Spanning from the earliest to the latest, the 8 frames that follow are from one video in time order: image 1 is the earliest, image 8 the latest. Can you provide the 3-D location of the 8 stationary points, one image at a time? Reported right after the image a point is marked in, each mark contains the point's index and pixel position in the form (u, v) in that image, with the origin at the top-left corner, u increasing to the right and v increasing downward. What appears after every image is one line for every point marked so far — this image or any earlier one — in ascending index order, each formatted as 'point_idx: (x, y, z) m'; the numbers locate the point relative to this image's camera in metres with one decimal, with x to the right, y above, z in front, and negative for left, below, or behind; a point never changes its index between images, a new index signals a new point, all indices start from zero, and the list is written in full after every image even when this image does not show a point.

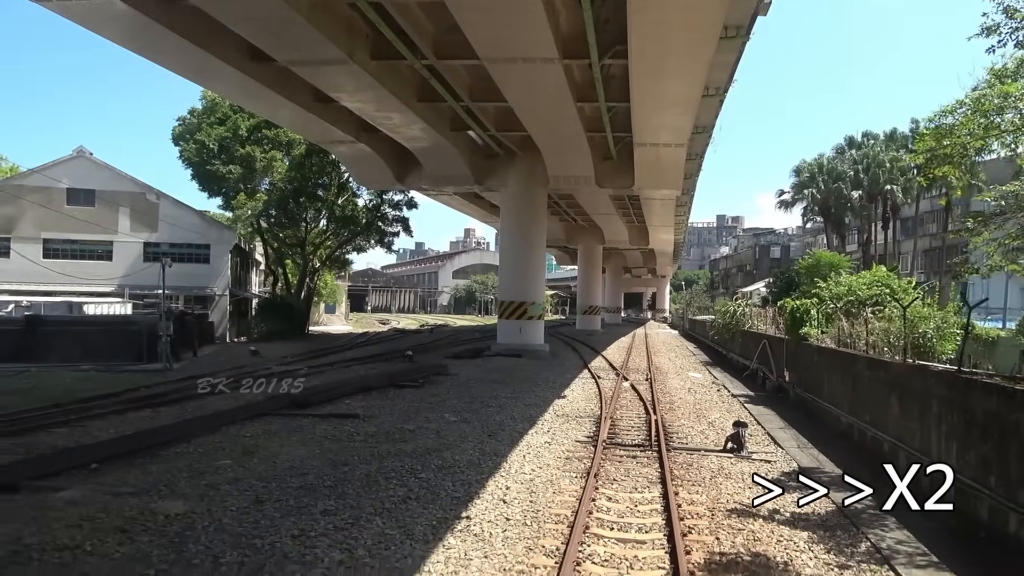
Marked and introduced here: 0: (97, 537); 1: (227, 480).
0: (-3.4, -2.0, +6.3) m
1: (-3.1, -2.1, +8.2) m
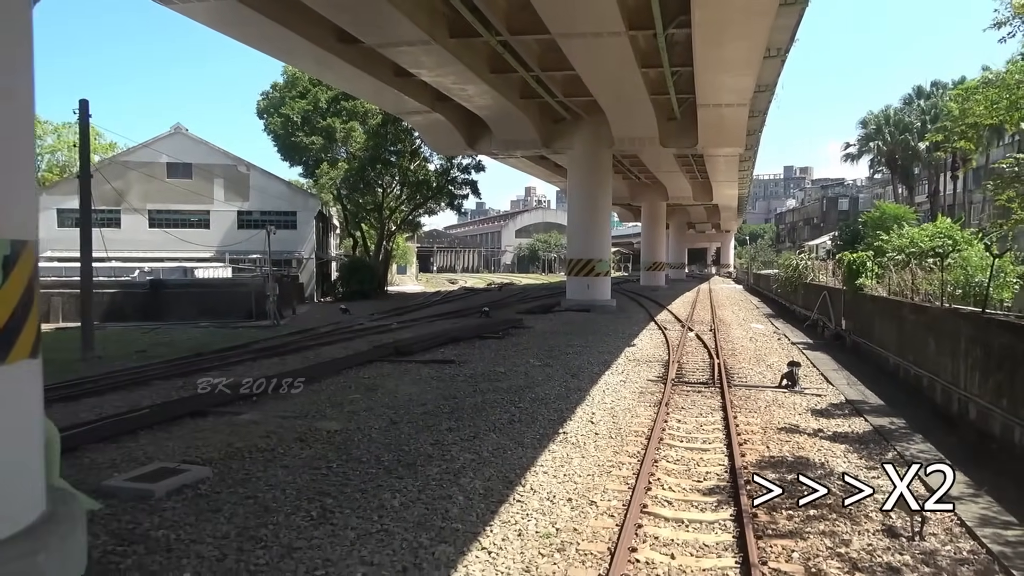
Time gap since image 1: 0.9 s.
0: (-2.5, -1.7, +8.2) m
1: (-2.0, -1.6, +10.1) m
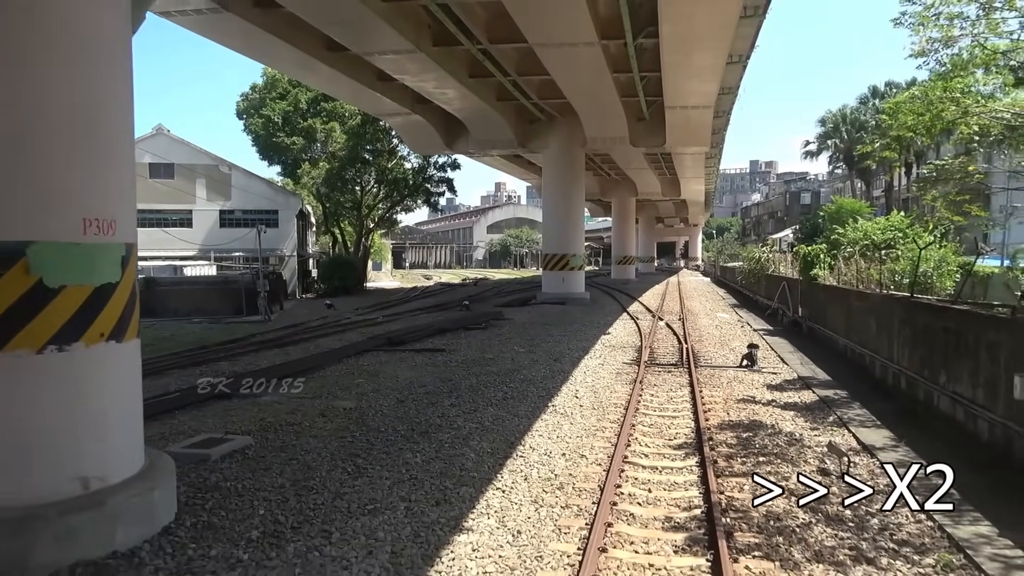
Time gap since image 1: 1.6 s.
0: (-2.5, -1.6, +9.3) m
1: (-2.1, -1.5, +11.3) m
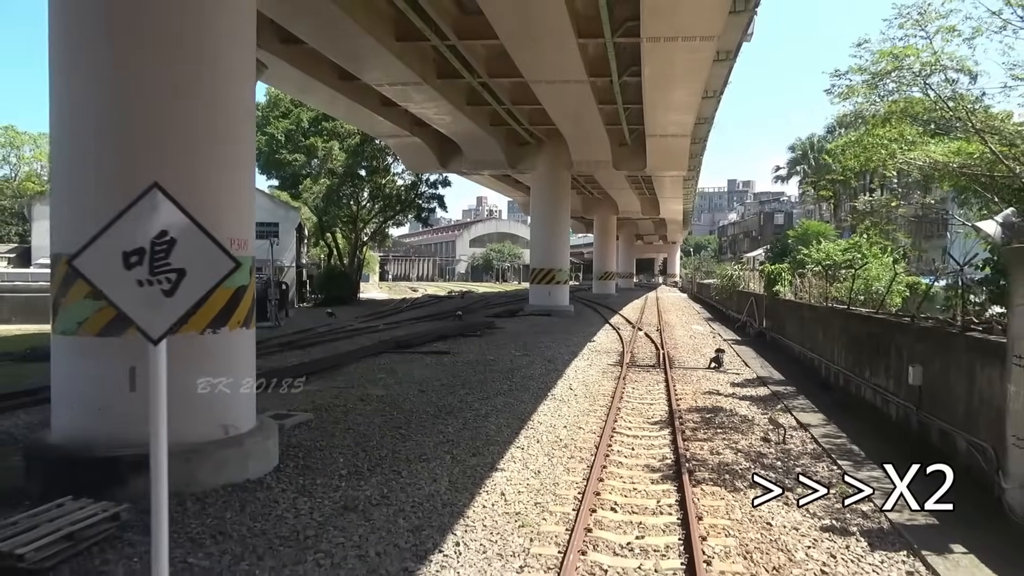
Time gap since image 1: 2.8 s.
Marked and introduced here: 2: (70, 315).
0: (-2.4, -1.7, +11.2) m
1: (-2.1, -1.6, +13.2) m
2: (-3.8, -0.2, +6.6) m
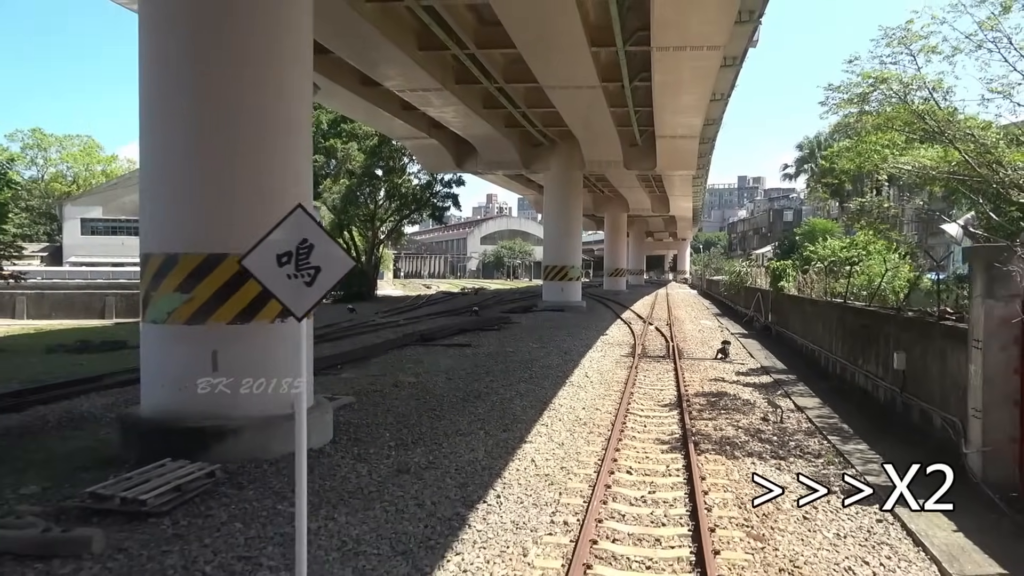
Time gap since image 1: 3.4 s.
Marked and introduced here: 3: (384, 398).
0: (-2.1, -1.6, +12.3) m
1: (-1.7, -1.6, +14.2) m
2: (-3.5, -0.2, +7.6) m
3: (-1.9, -1.7, +11.3) m
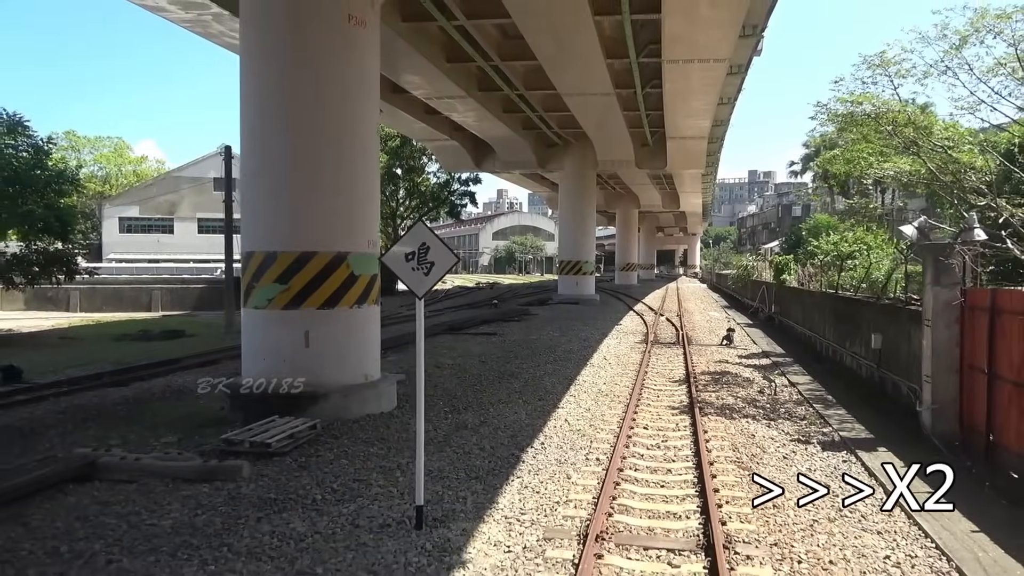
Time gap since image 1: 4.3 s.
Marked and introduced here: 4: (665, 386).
0: (-1.5, -1.5, +14.0) m
1: (-1.1, -1.4, +15.9) m
2: (-3.1, -0.1, +9.3) m
3: (-1.4, -1.5, +13.0) m
4: (+2.4, -1.6, +11.8) m
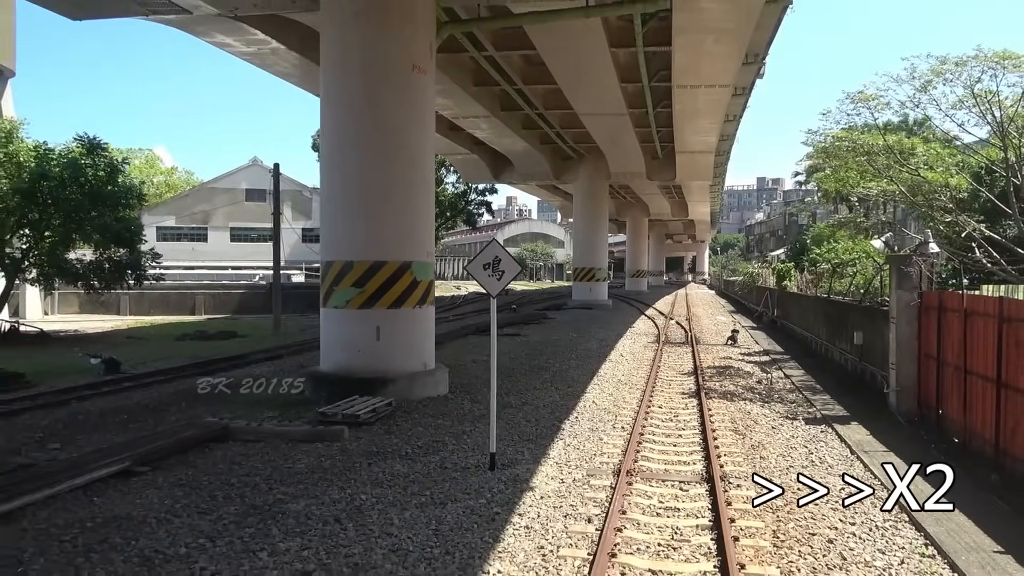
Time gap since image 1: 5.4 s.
0: (-1.0, -1.6, +15.8) m
1: (-0.5, -1.5, +17.8) m
2: (-2.6, -0.1, +11.2) m
3: (-0.8, -1.6, +14.9) m
4: (+3.0, -1.6, +13.6) m
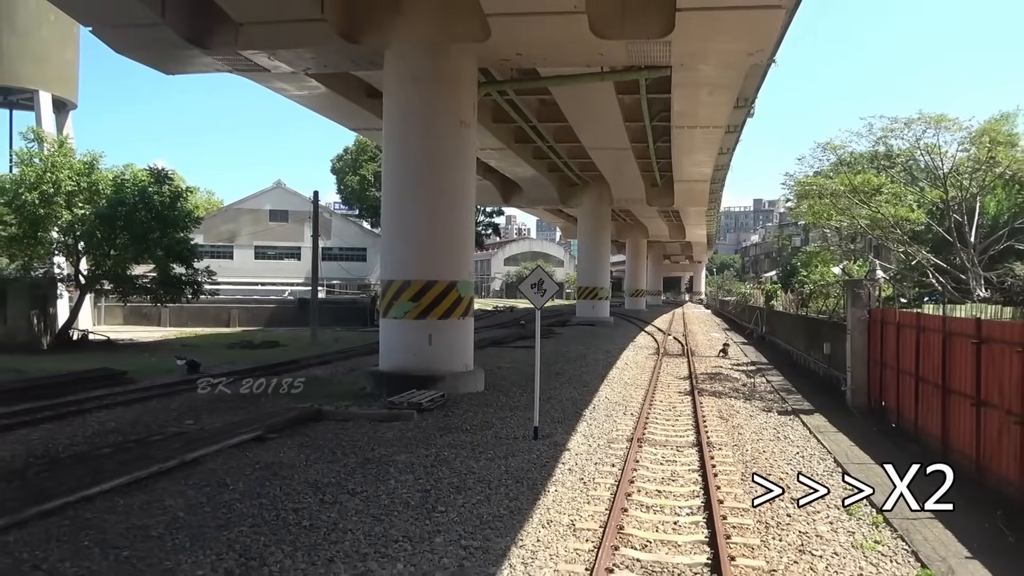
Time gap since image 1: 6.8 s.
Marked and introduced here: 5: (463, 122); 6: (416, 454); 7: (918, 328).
0: (-0.5, -1.9, +18.3) m
1: (-0.1, -2.0, +20.2) m
2: (-2.0, -0.4, +13.7) m
3: (-0.4, -2.0, +17.3) m
4: (+3.5, -2.0, +16.1) m
5: (-0.9, +3.1, +14.0) m
6: (-1.2, -2.0, +9.0) m
7: (+5.4, -0.5, +10.0) m
